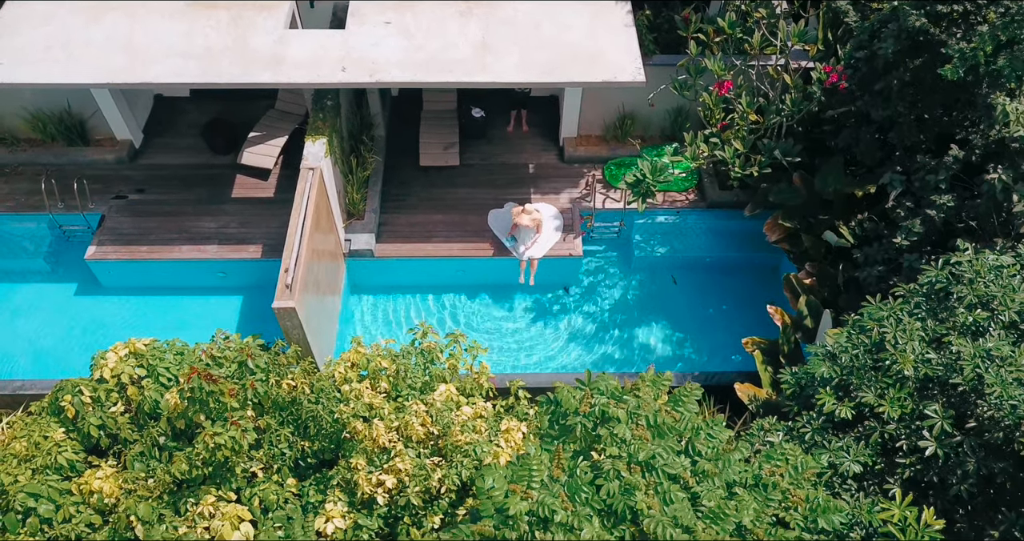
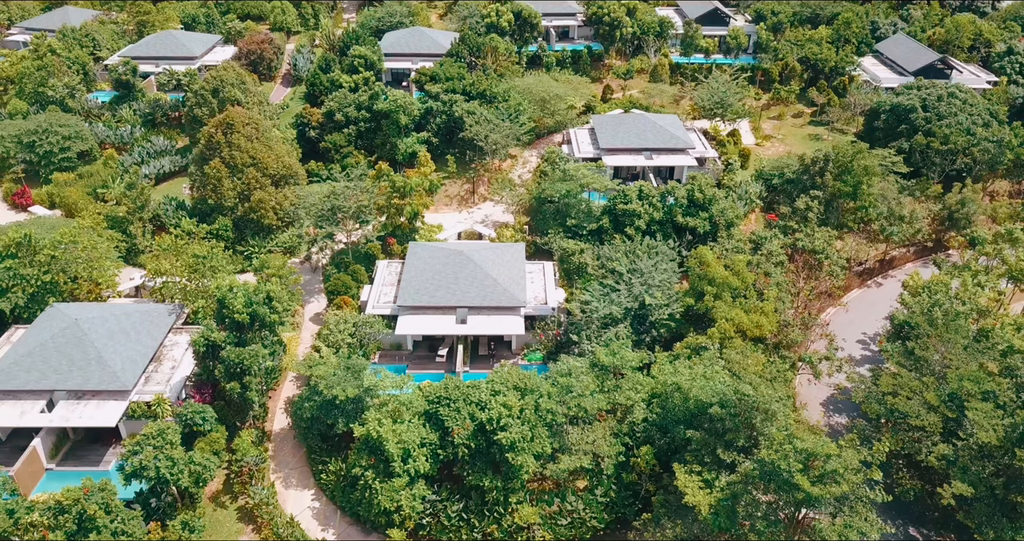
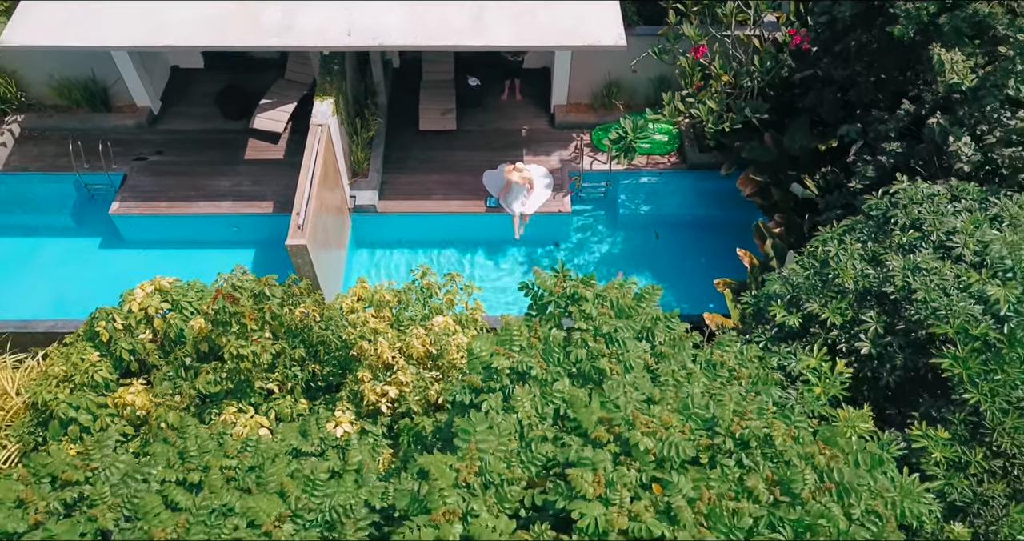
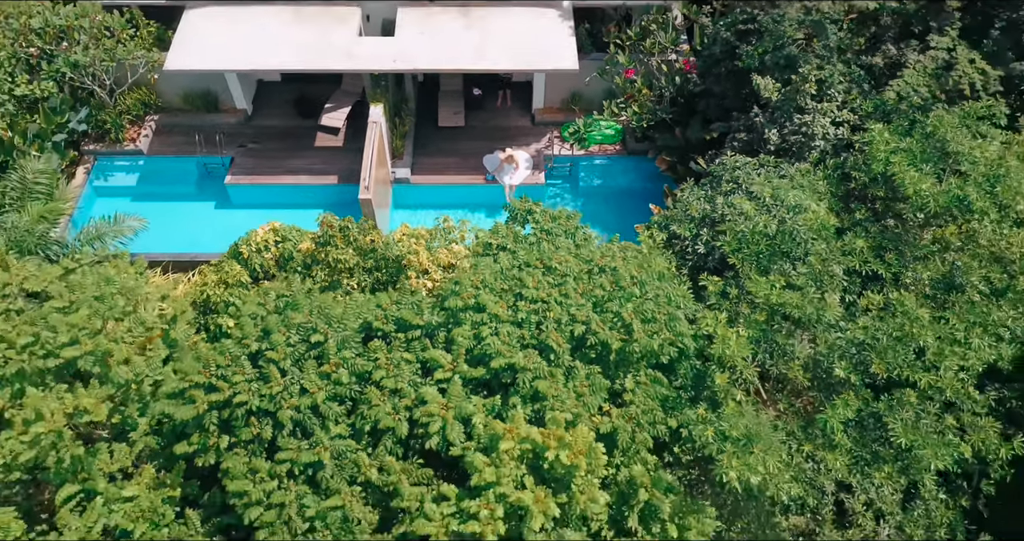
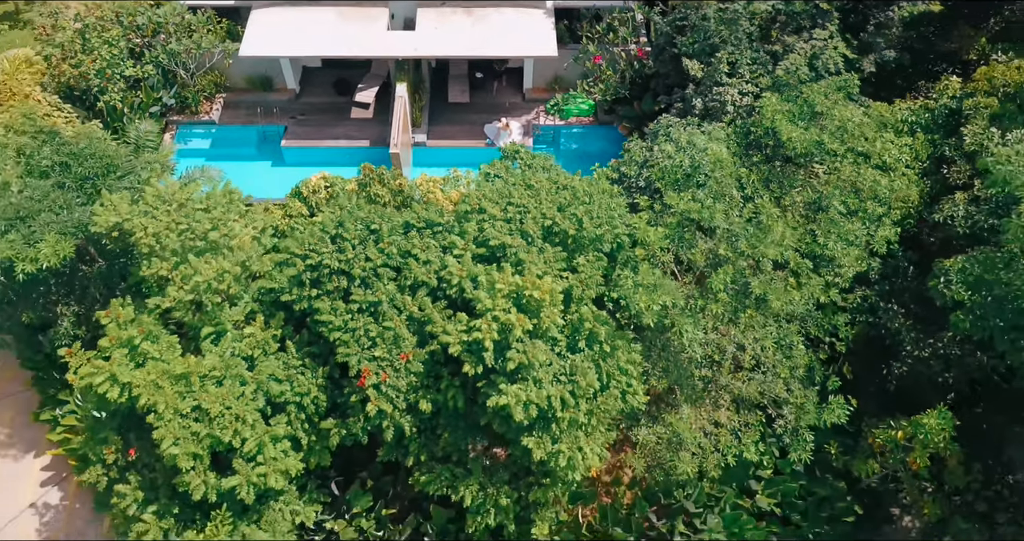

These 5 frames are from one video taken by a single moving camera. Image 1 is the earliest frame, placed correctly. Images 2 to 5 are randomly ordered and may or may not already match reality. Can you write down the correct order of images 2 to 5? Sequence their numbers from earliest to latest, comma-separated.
3, 4, 5, 2
